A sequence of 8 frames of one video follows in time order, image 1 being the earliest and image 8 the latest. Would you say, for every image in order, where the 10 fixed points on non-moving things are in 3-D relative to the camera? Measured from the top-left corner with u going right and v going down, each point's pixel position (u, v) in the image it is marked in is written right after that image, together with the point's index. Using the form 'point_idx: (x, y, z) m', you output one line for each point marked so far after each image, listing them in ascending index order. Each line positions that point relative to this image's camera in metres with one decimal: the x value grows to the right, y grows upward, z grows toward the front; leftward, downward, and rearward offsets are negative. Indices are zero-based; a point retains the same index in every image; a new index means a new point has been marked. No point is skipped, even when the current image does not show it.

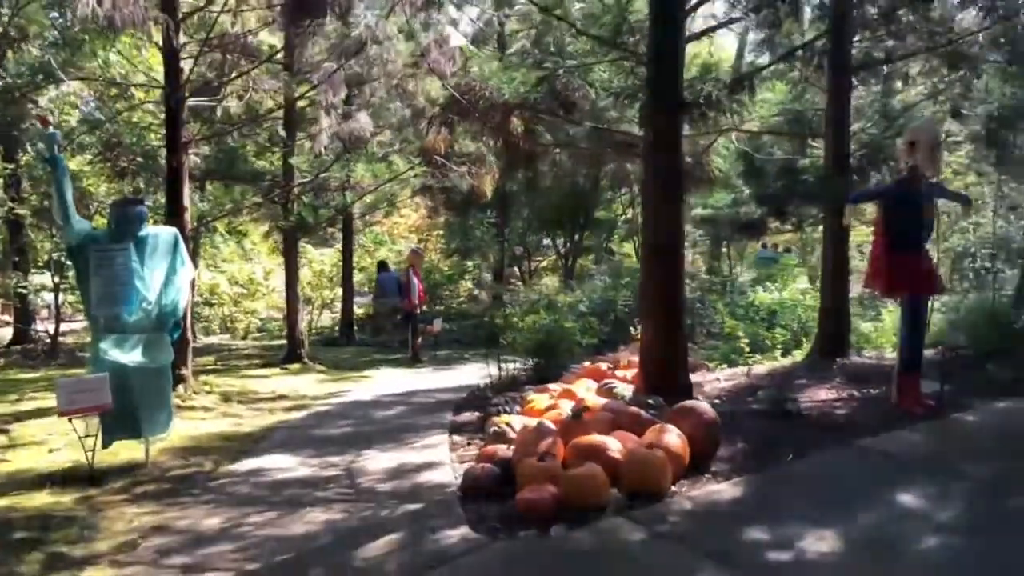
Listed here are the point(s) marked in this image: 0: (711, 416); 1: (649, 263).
0: (+1.0, -0.7, +4.6) m
1: (+0.8, +0.1, +5.4) m
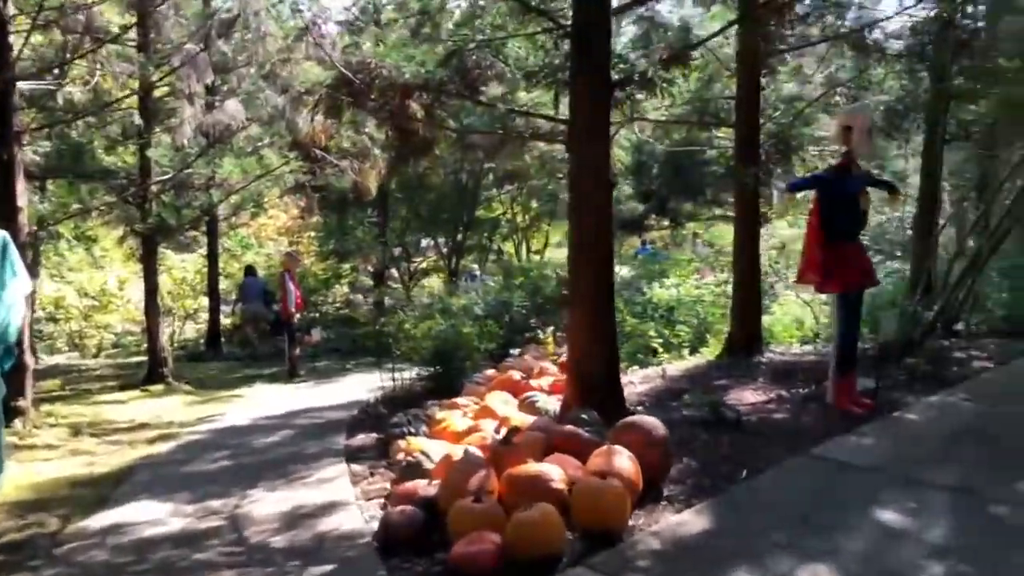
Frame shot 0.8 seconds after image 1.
0: (+0.7, -0.7, +4.0) m
1: (+0.4, +0.1, +4.8) m
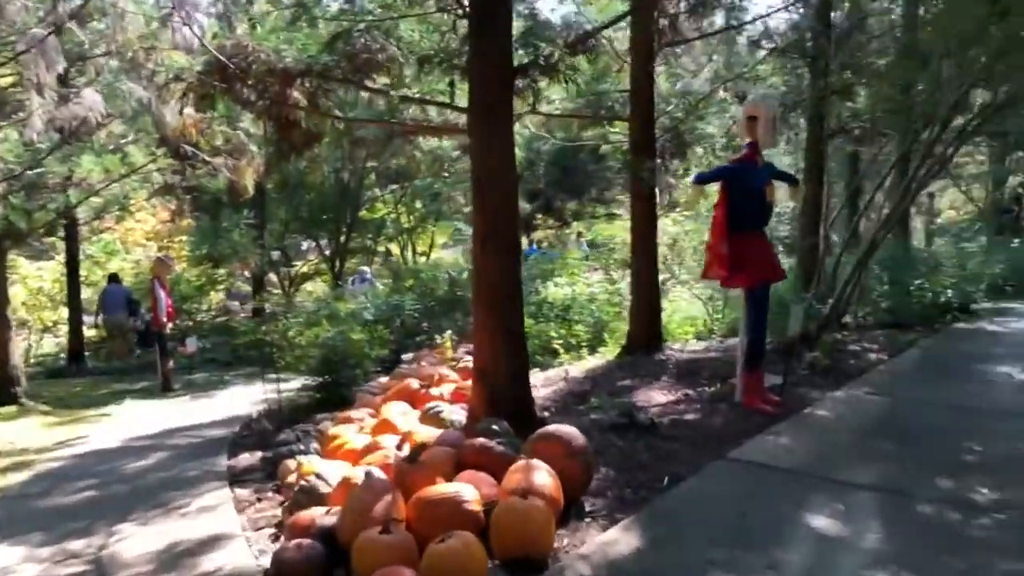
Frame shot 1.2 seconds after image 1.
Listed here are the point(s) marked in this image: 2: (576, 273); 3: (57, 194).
0: (+0.3, -0.7, +3.7) m
1: (-0.2, +0.1, +4.5) m
2: (+0.8, +0.2, +11.7) m
3: (-4.7, +1.0, +9.1) m
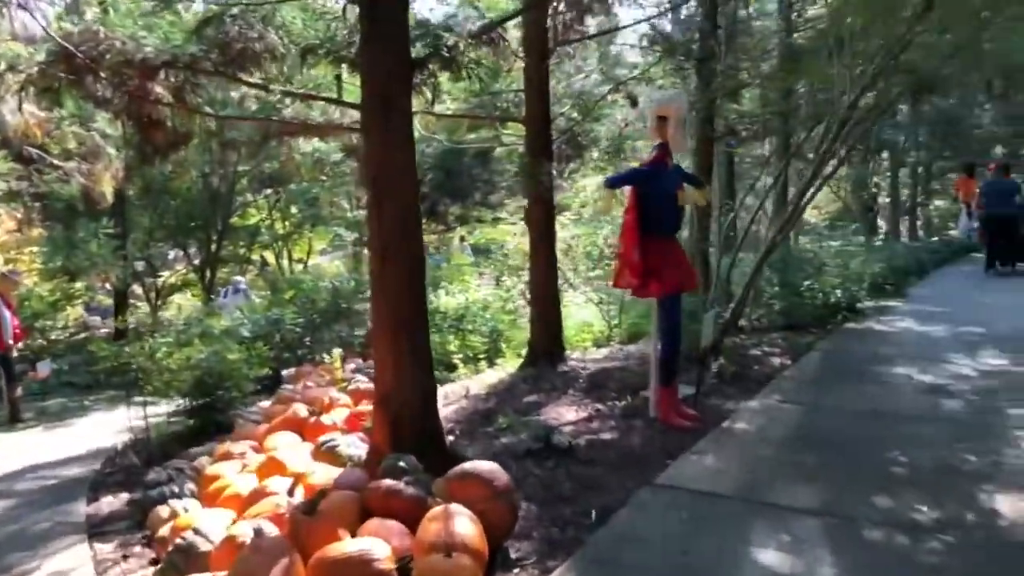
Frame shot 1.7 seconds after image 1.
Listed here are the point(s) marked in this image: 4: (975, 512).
0: (0.0, -0.7, +3.3) m
1: (-0.6, 0.0, +4.0) m
2: (-0.6, +0.1, +11.3) m
3: (-5.8, +0.8, +7.9) m
4: (+1.9, -0.9, +3.6) m
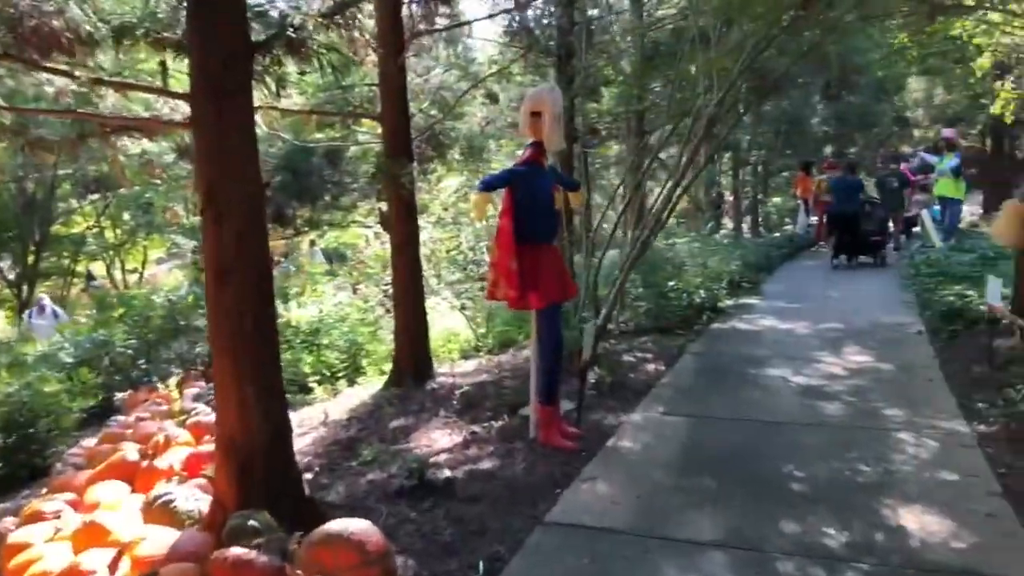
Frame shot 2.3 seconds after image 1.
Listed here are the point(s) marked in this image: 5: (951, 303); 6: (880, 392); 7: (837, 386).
0: (-0.4, -0.8, +2.8) m
1: (-1.1, -0.1, +3.4) m
2: (-2.3, 0.0, +10.6) m
3: (-6.9, +0.5, +6.4) m
4: (+1.4, -0.9, +3.4) m
5: (+4.0, -0.1, +8.0) m
6: (+2.4, -0.7, +5.7) m
7: (+2.2, -0.7, +5.8) m
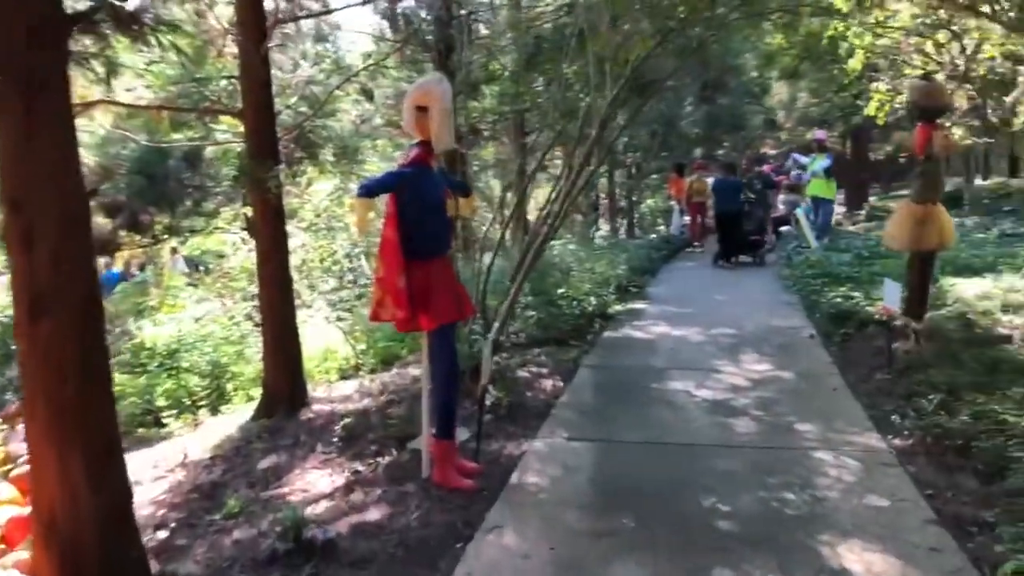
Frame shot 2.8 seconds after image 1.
0: (-0.7, -0.9, +2.2) m
1: (-1.5, -0.2, +2.7) m
2: (-3.7, -0.2, +9.6) m
3: (-7.6, +0.3, +4.8) m
4: (+1.1, -1.0, +3.0) m
5: (+2.9, -0.1, +7.9) m
6: (+1.7, -0.7, +5.4) m
7: (+1.5, -0.7, +5.5) m
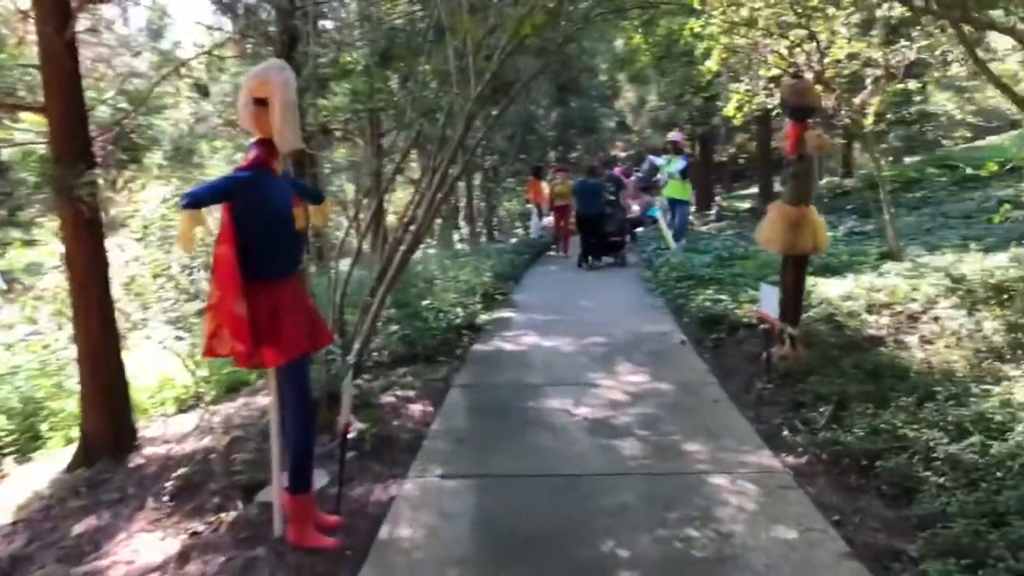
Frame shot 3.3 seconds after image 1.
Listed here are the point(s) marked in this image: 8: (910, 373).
0: (-0.9, -1.0, +1.5) m
1: (-1.7, -0.3, +1.9) m
2: (-5.1, -0.4, +8.4) m
3: (-8.2, 0.0, +3.0) m
4: (+0.7, -1.1, +2.6) m
5: (+1.7, -0.2, +7.8) m
6: (+0.9, -0.8, +5.1) m
7: (+0.7, -0.8, +5.2) m
8: (+2.3, -0.5, +5.0) m
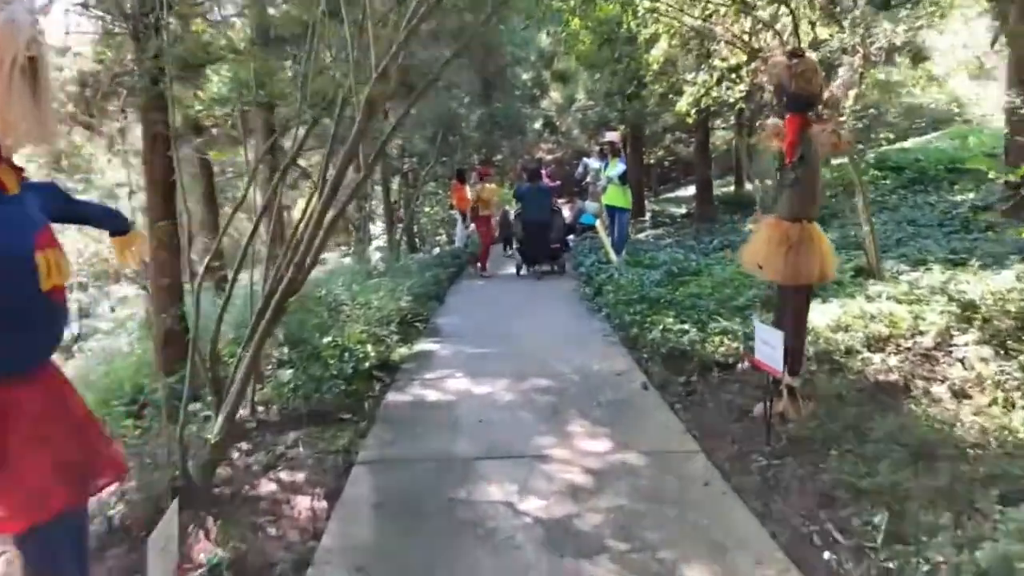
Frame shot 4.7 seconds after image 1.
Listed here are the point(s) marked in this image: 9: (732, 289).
0: (-0.9, -1.2, 0.0) m
1: (-1.8, -0.6, +0.3) m
2: (-5.6, -0.7, +6.5) m
3: (-8.3, -0.4, +0.9) m
4: (+0.6, -1.3, +1.3) m
5: (+1.2, -0.4, +6.5) m
6: (+0.6, -1.0, +3.7) m
7: (+0.3, -1.0, +3.8) m
8: (+1.9, -0.7, +3.7) m
9: (+2.0, 0.0, +8.1) m
